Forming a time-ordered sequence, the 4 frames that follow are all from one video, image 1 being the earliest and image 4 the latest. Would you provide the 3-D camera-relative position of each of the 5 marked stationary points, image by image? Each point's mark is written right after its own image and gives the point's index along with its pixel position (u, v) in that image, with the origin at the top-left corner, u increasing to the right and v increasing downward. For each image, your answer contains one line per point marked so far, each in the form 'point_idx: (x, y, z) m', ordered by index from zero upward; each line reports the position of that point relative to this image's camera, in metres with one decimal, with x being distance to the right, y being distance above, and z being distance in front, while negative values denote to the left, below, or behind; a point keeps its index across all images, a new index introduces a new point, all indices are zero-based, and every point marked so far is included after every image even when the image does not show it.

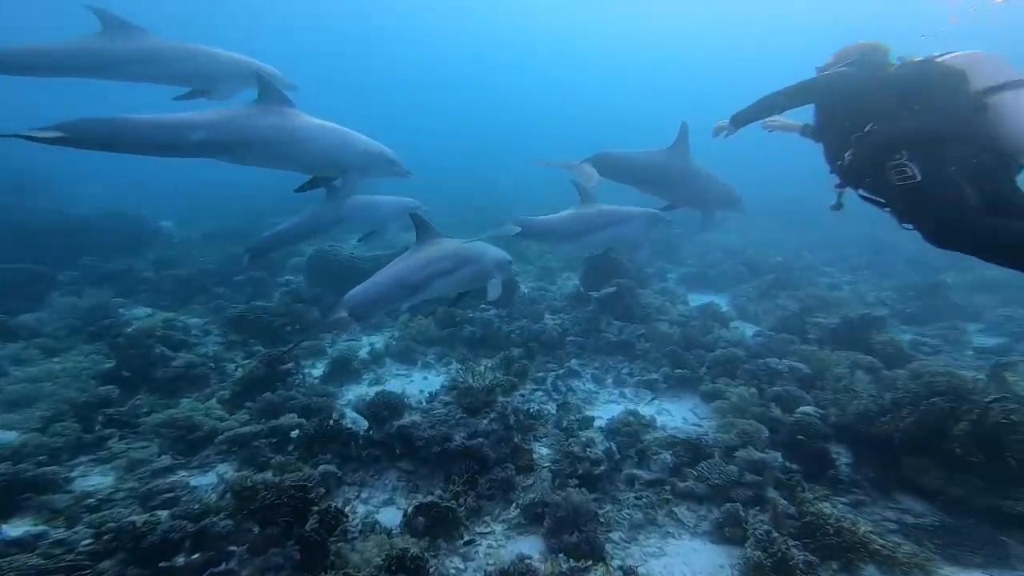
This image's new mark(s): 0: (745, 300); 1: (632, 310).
0: (+4.0, -0.2, +6.9) m
1: (+2.1, -0.4, +6.9) m
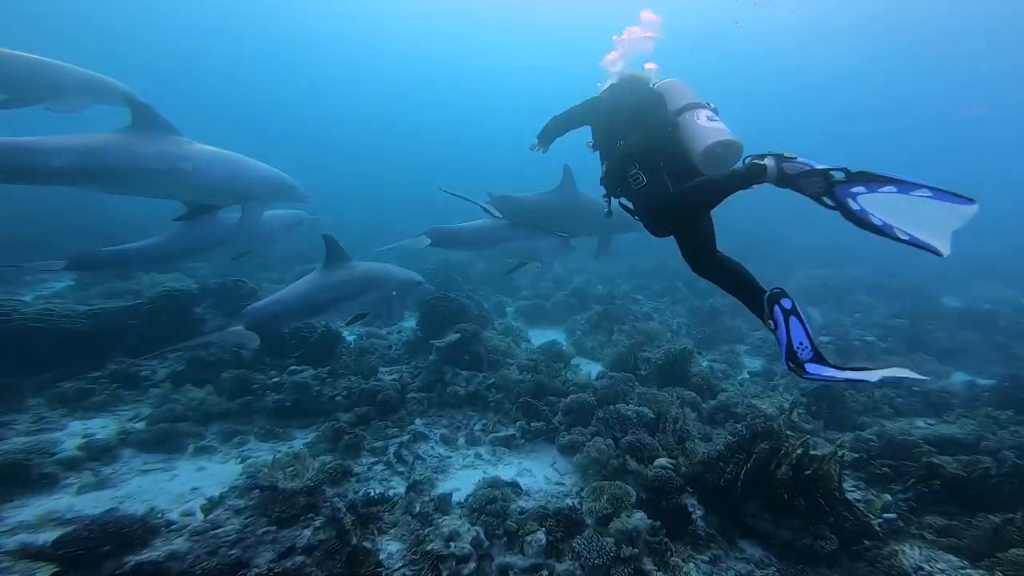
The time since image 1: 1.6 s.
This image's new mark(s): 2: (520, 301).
0: (+1.2, -0.9, +7.4) m
1: (-0.5, -1.1, +6.7) m
2: (+0.2, -0.2, +10.2) m
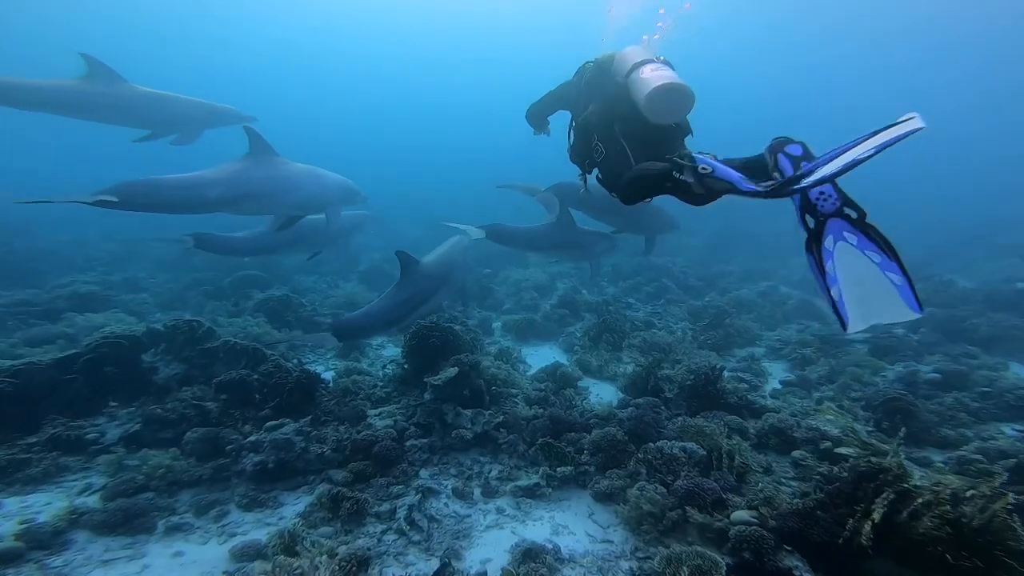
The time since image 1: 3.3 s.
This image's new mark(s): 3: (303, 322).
0: (+1.2, -1.1, +6.9) m
1: (-0.4, -1.5, +6.0) m
2: (-0.1, -0.6, +9.6) m
3: (-5.2, -0.7, +9.8) m
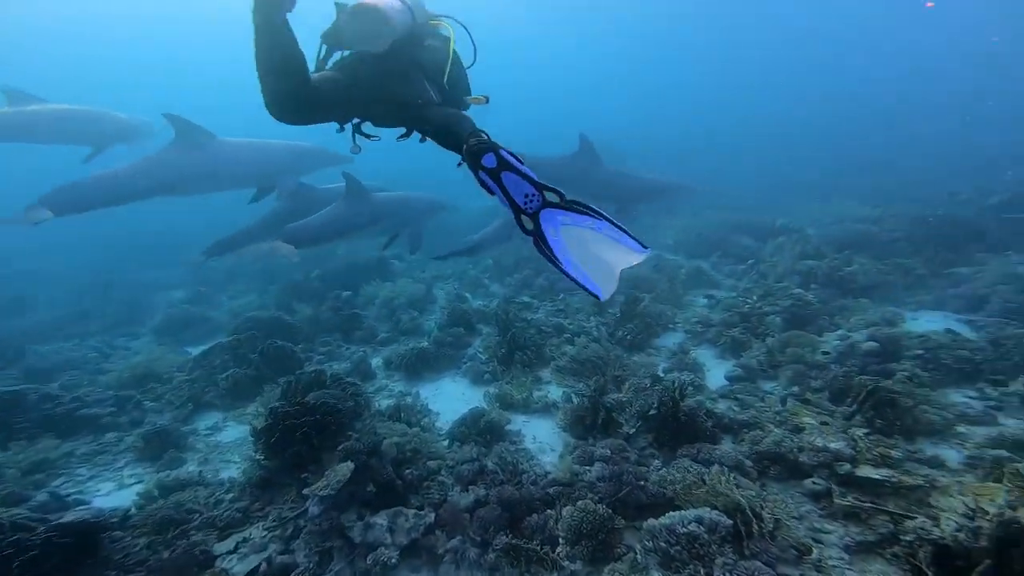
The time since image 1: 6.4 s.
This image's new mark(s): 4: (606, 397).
0: (-0.2, -1.4, +5.8) m
1: (-1.3, -2.2, +4.4) m
2: (-2.4, -1.1, +7.8) m
3: (-7.2, -2.3, +6.3) m
4: (+1.1, -1.3, +4.6) m
